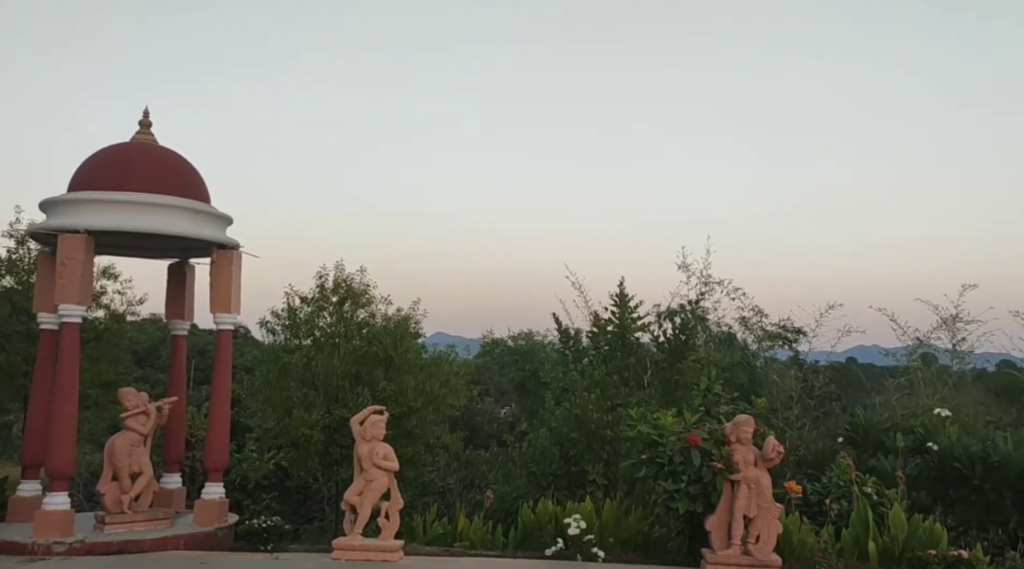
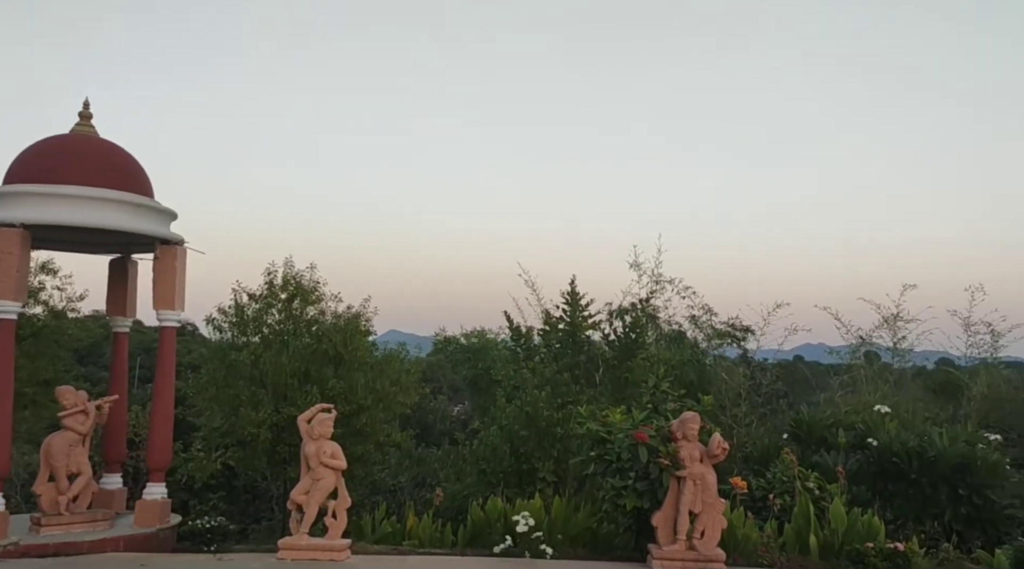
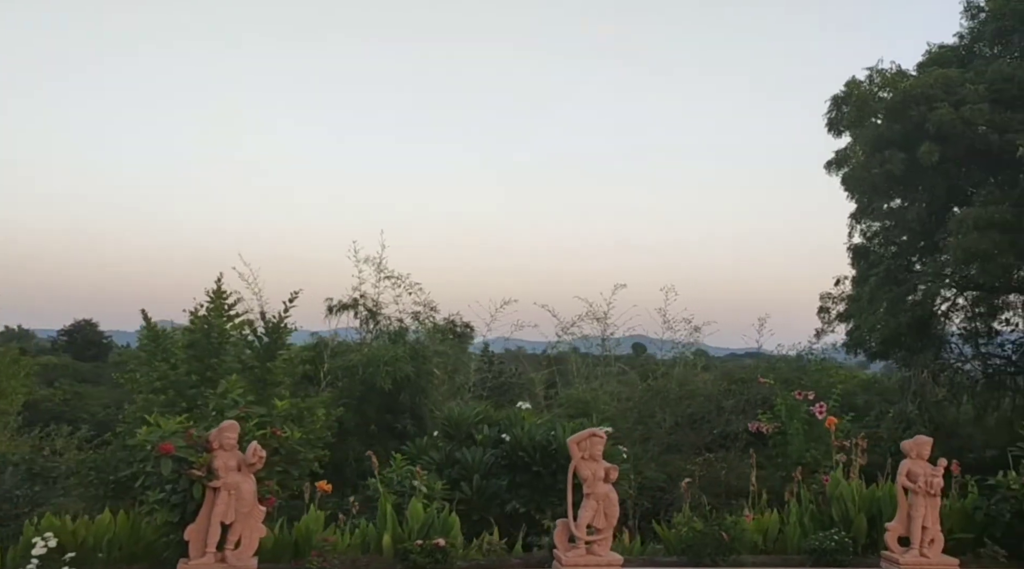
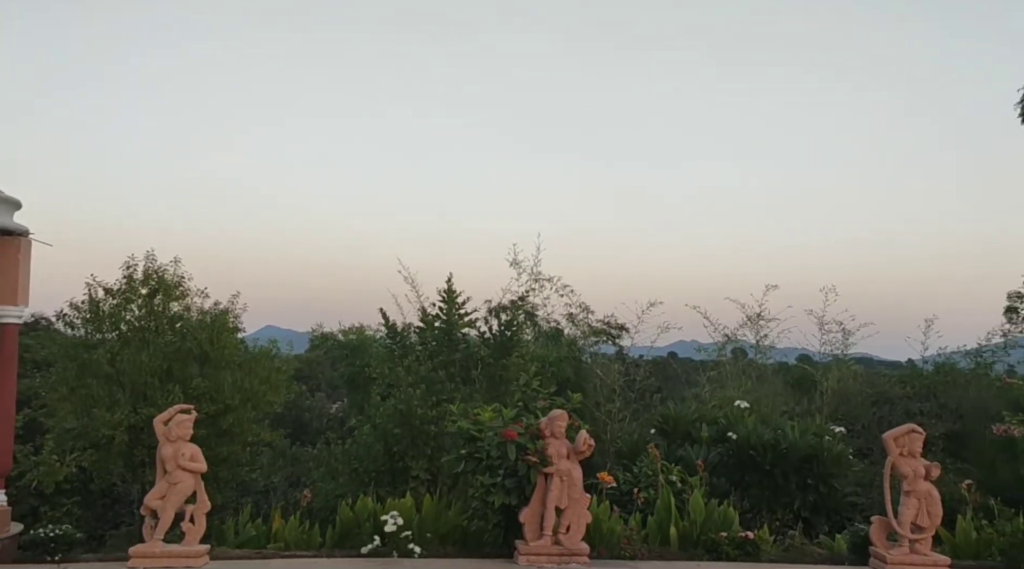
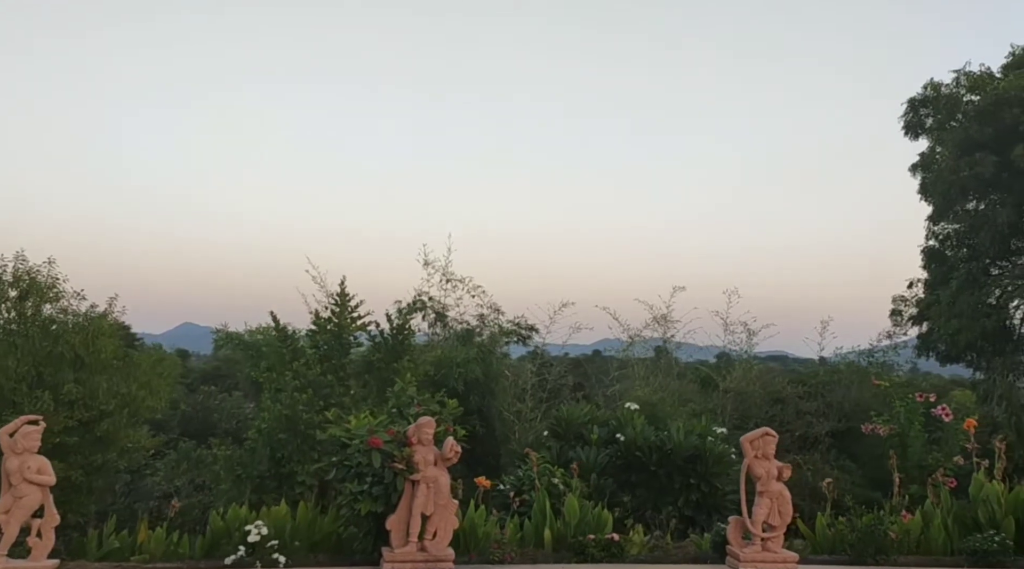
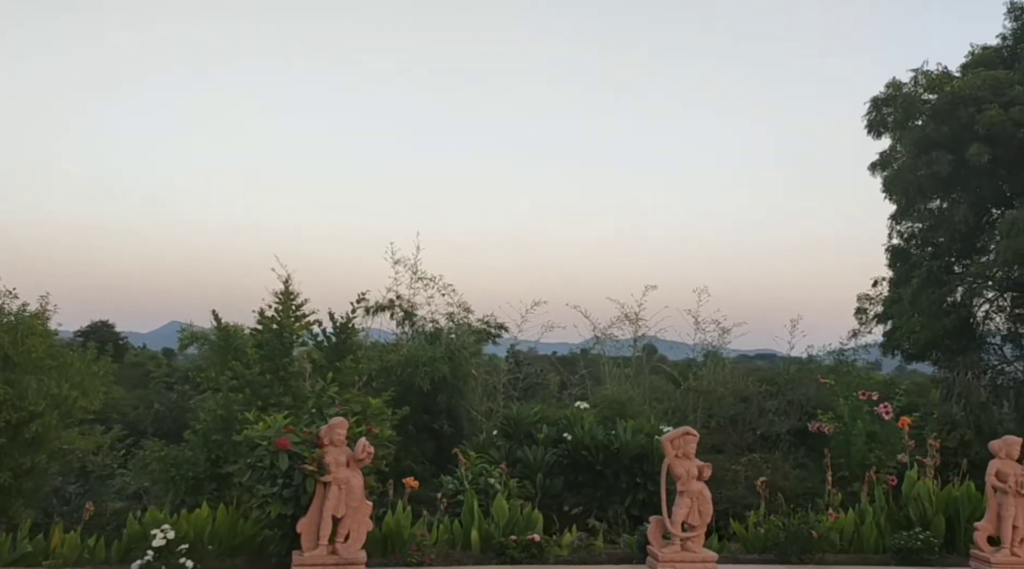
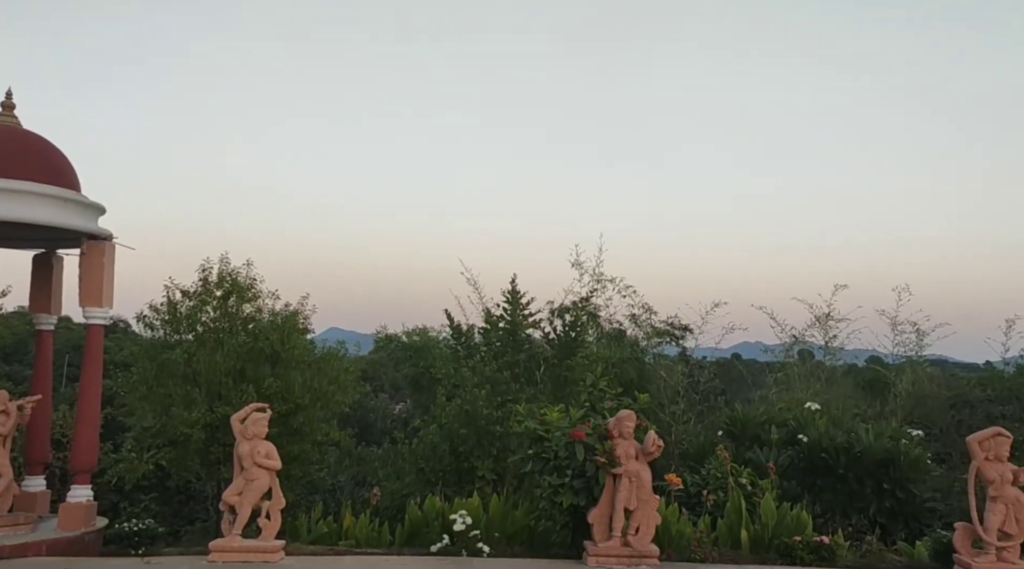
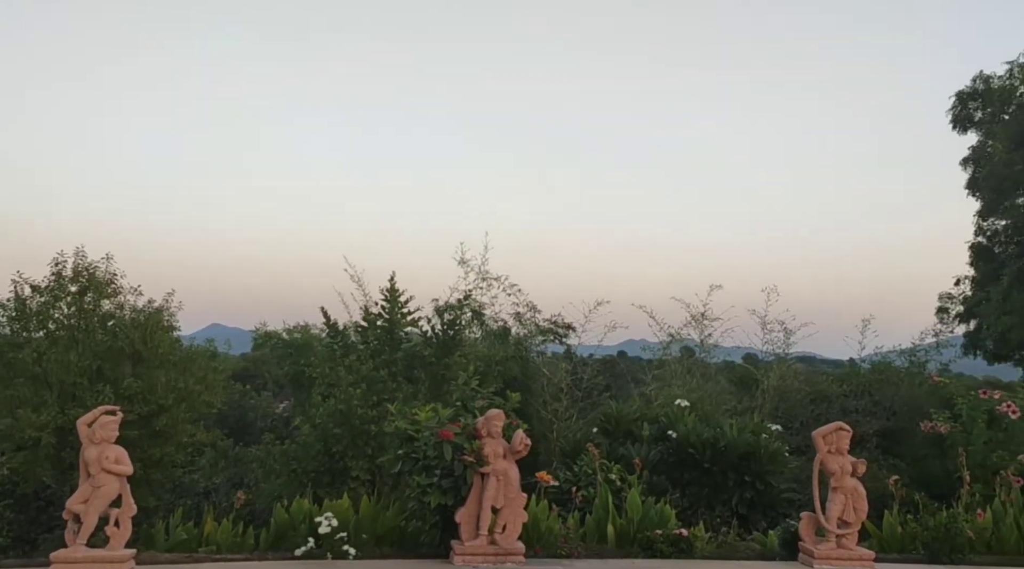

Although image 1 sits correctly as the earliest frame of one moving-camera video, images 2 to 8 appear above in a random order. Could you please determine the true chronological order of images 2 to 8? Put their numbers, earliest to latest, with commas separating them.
2, 7, 4, 8, 5, 6, 3
